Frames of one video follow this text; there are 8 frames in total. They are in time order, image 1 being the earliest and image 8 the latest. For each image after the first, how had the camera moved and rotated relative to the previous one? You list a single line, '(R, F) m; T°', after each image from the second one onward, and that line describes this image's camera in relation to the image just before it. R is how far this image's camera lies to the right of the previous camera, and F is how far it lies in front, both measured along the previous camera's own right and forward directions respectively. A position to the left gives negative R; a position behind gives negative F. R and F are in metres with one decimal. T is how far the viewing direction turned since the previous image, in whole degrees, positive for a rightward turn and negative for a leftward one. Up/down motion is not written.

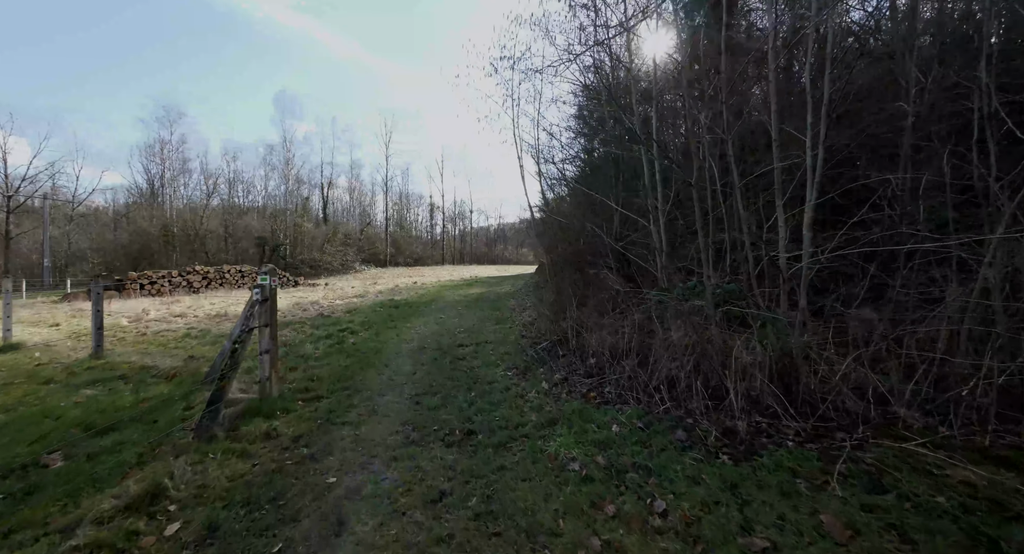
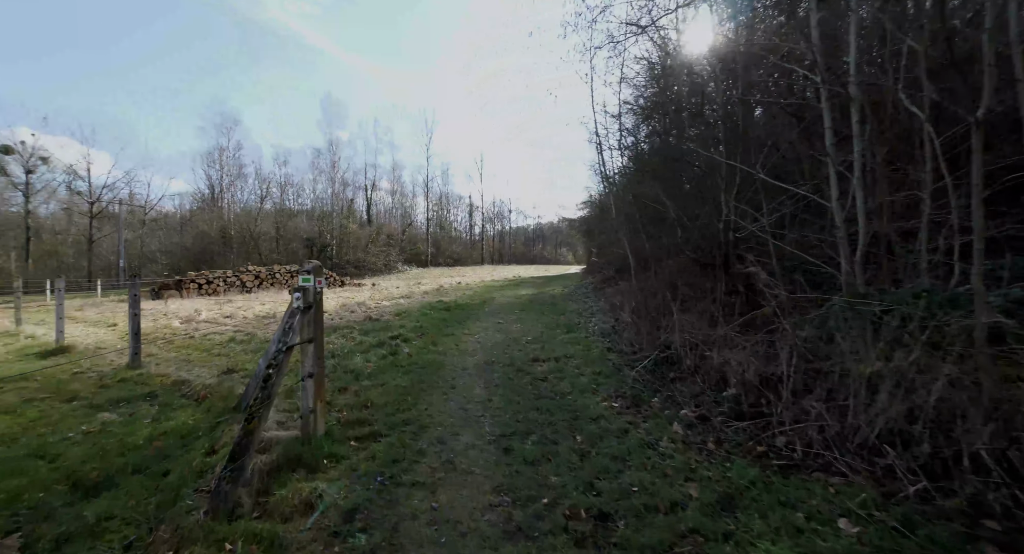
(-0.7, +1.3) m; -5°
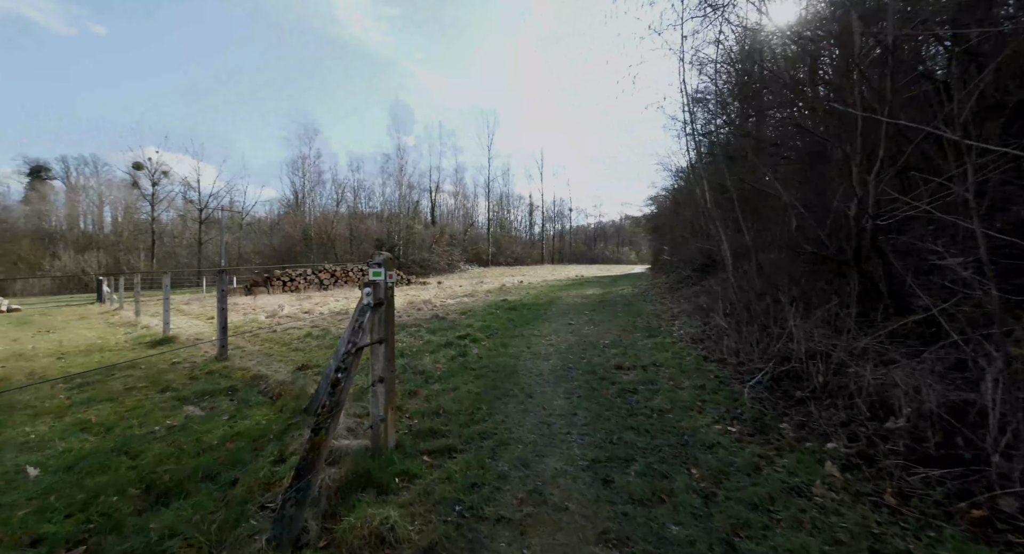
(-0.3, +0.6) m; -8°
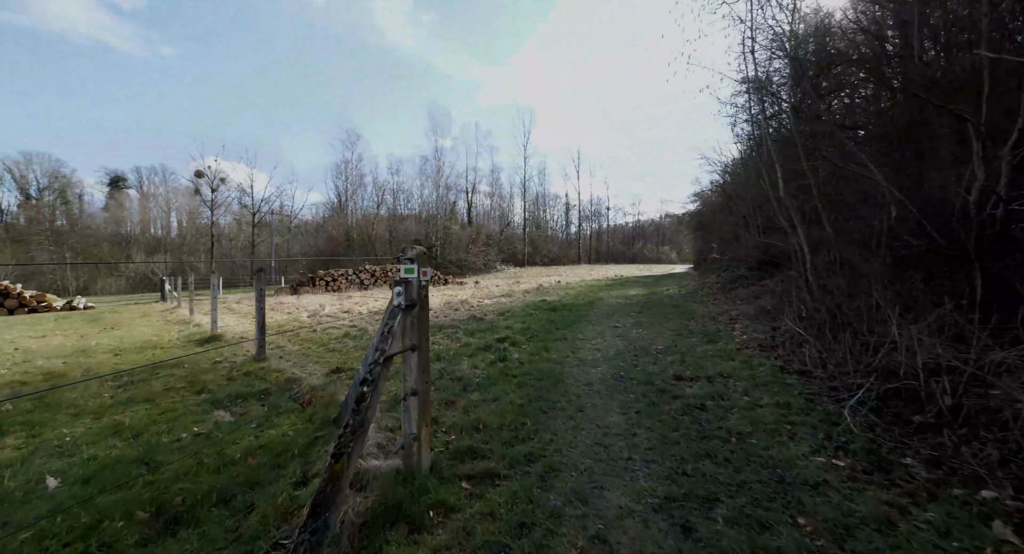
(-0.1, +0.5) m; -5°
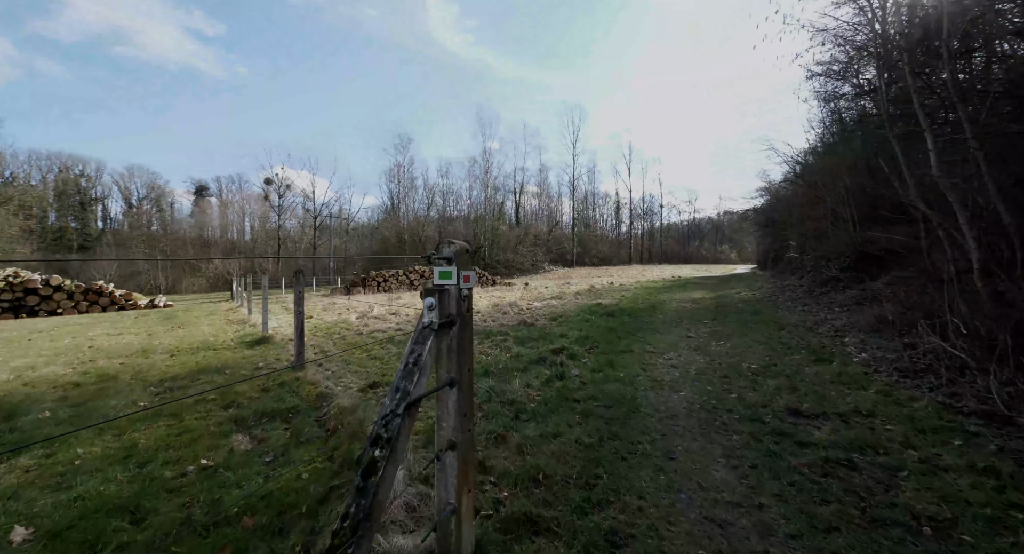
(-0.2, +1.0) m; -7°
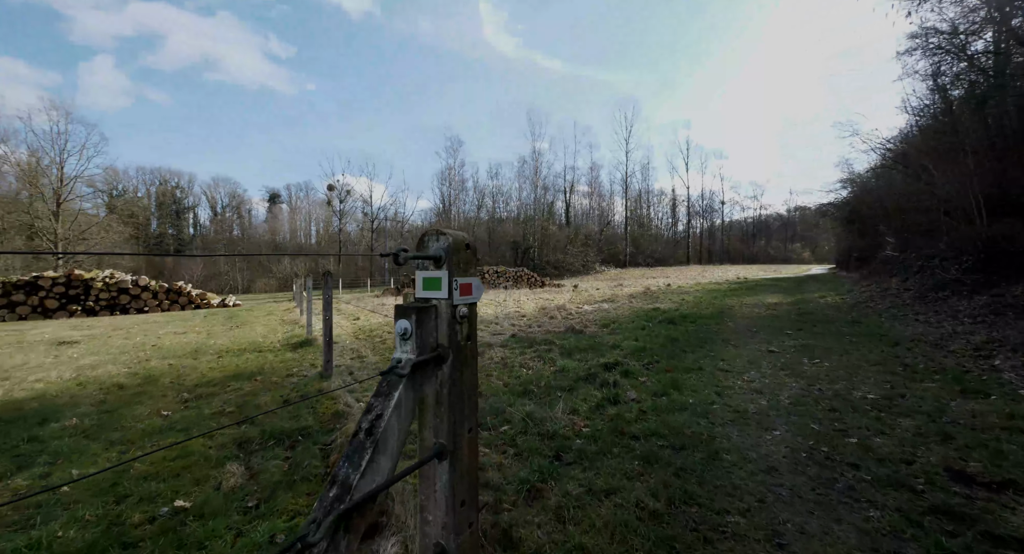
(+0.1, +0.9) m; -7°
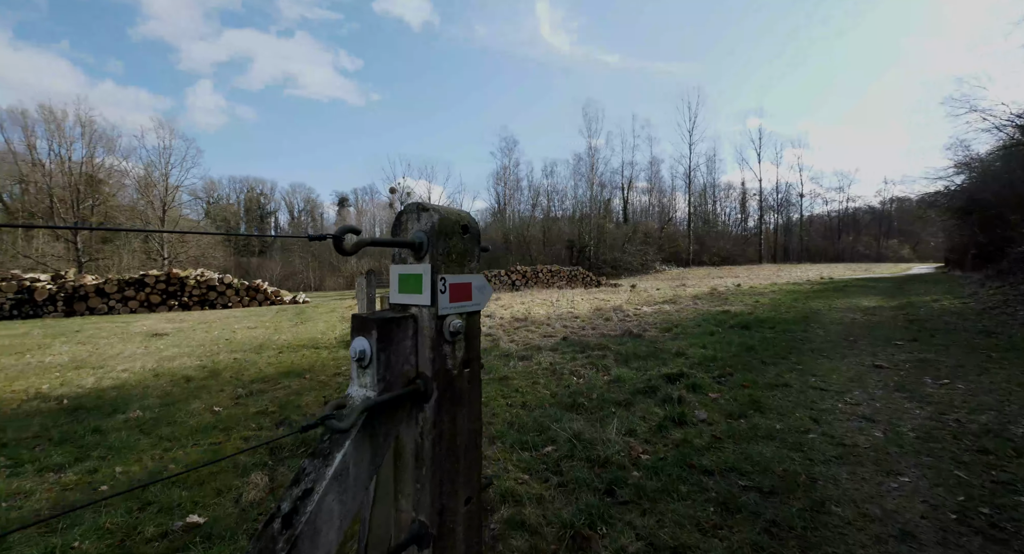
(+0.1, +0.5) m; -8°
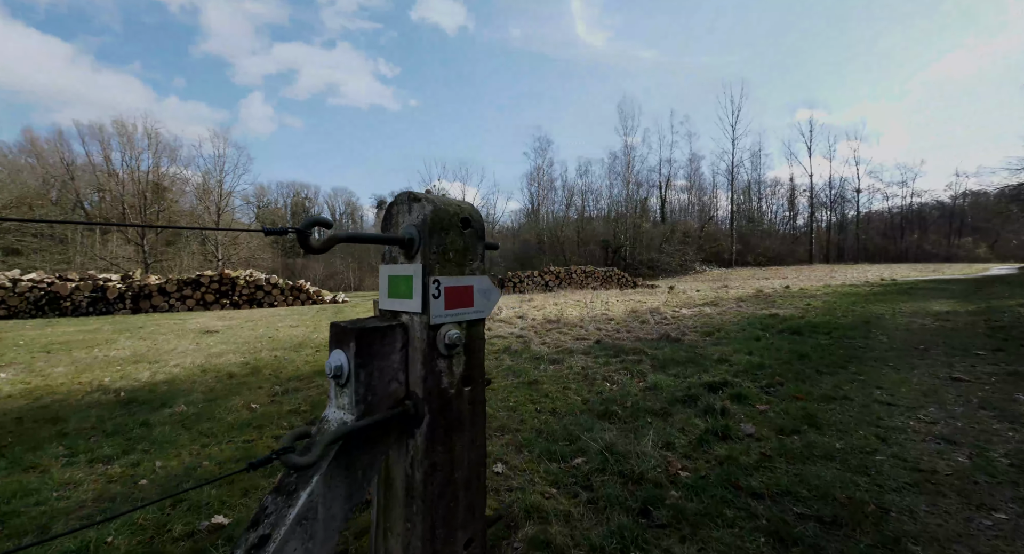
(+0.1, +0.2) m; -5°
